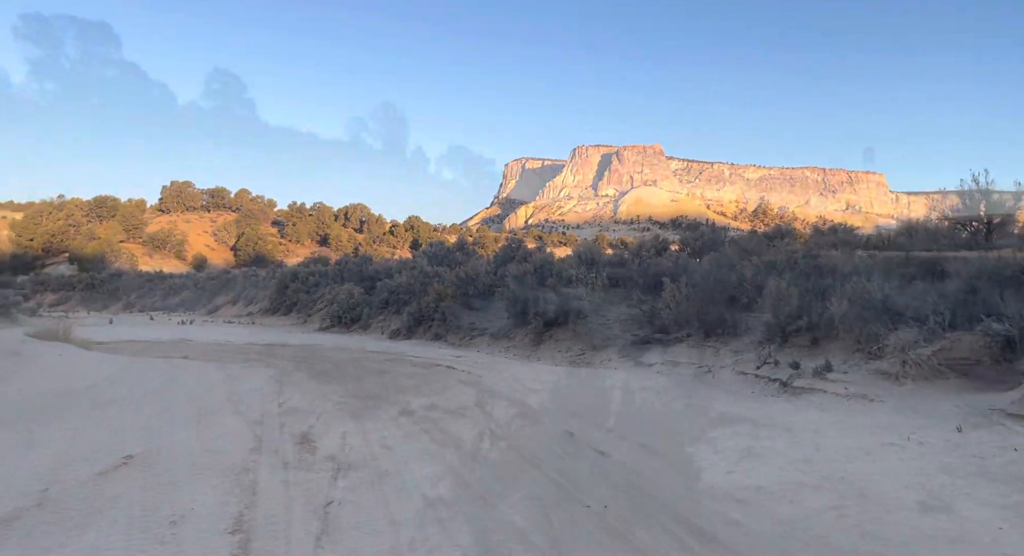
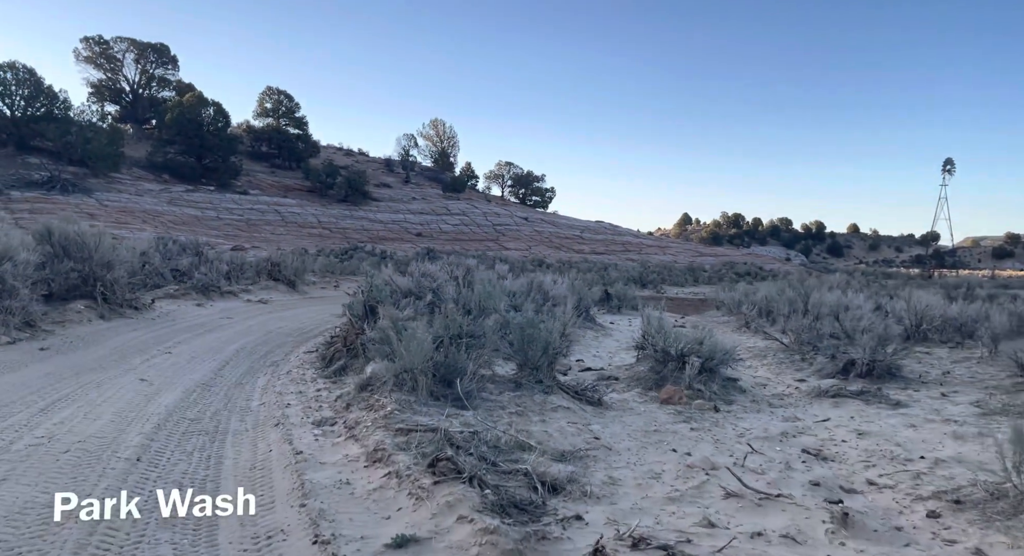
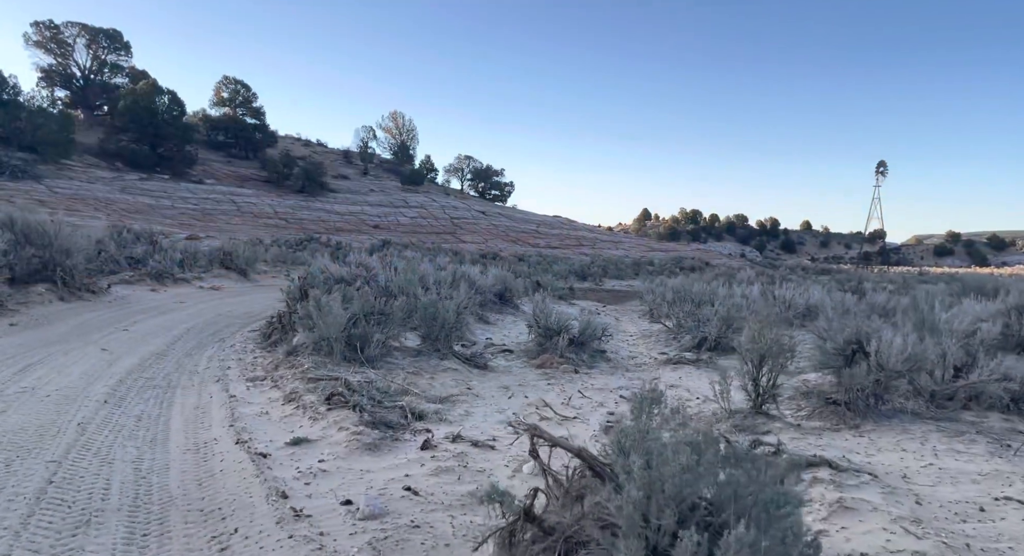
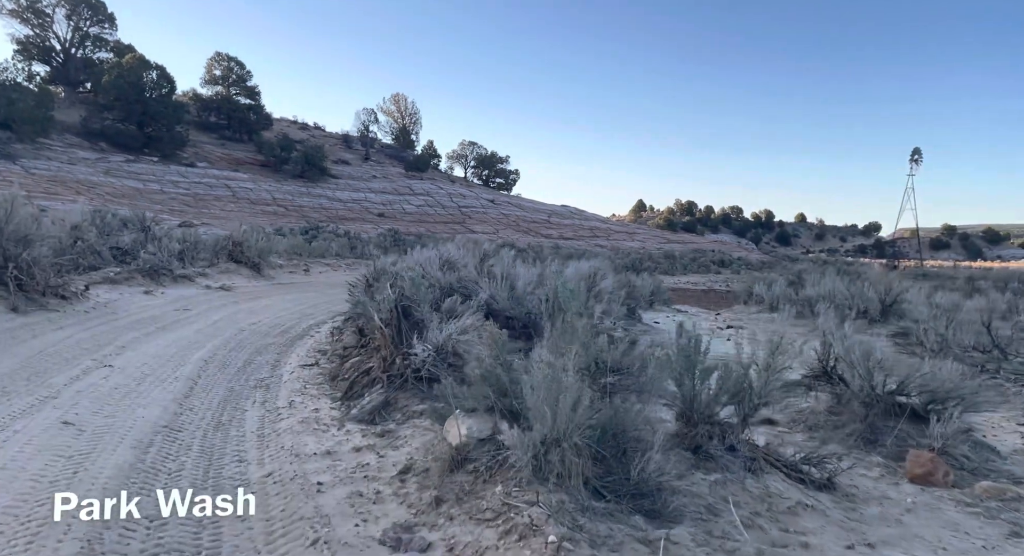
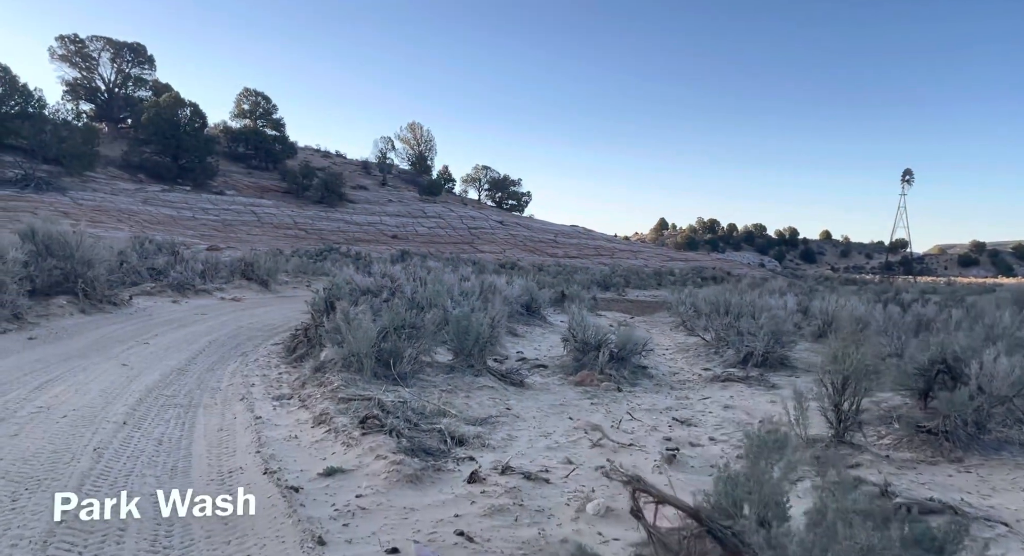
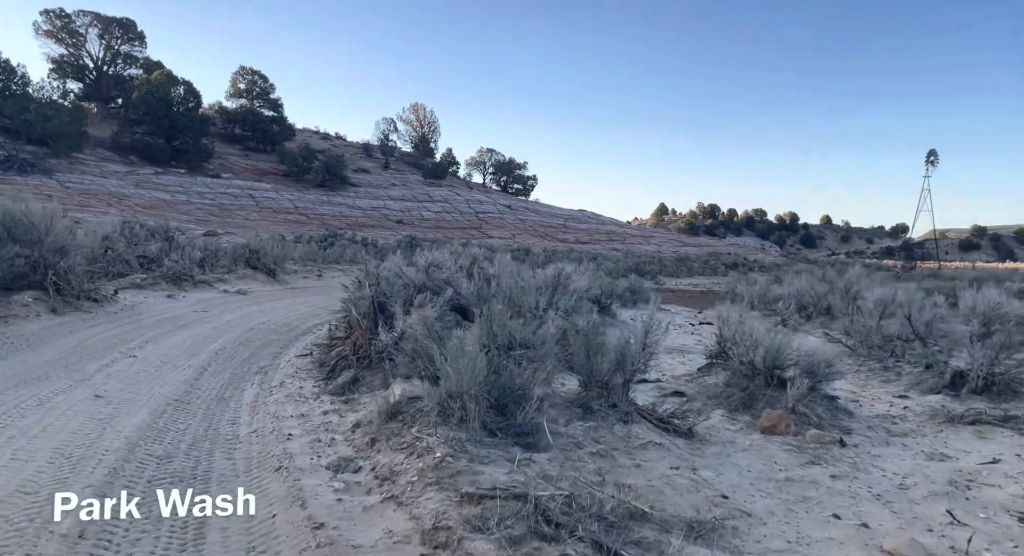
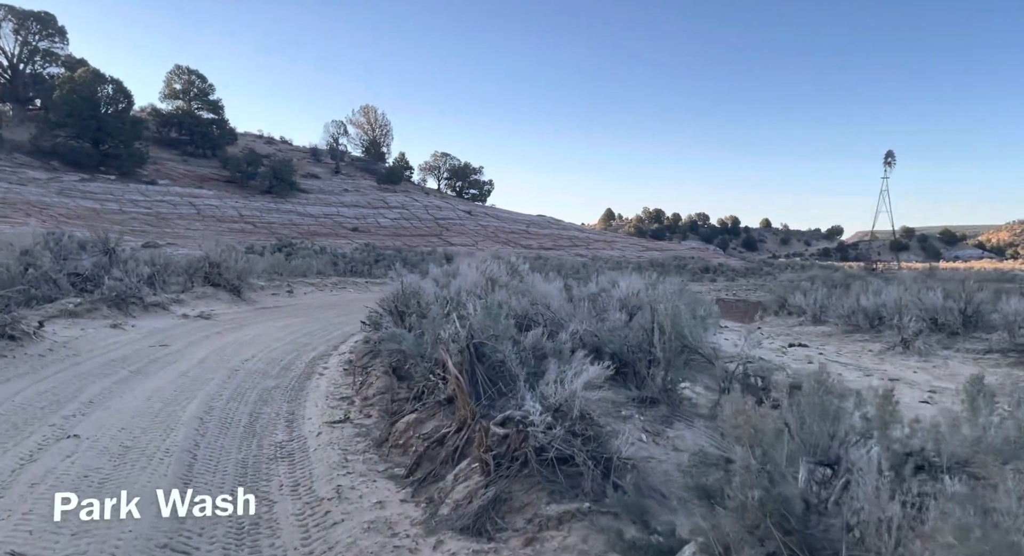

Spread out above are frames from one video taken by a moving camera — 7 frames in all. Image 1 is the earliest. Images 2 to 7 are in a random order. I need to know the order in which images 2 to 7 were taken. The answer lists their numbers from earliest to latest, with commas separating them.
3, 5, 2, 6, 4, 7
